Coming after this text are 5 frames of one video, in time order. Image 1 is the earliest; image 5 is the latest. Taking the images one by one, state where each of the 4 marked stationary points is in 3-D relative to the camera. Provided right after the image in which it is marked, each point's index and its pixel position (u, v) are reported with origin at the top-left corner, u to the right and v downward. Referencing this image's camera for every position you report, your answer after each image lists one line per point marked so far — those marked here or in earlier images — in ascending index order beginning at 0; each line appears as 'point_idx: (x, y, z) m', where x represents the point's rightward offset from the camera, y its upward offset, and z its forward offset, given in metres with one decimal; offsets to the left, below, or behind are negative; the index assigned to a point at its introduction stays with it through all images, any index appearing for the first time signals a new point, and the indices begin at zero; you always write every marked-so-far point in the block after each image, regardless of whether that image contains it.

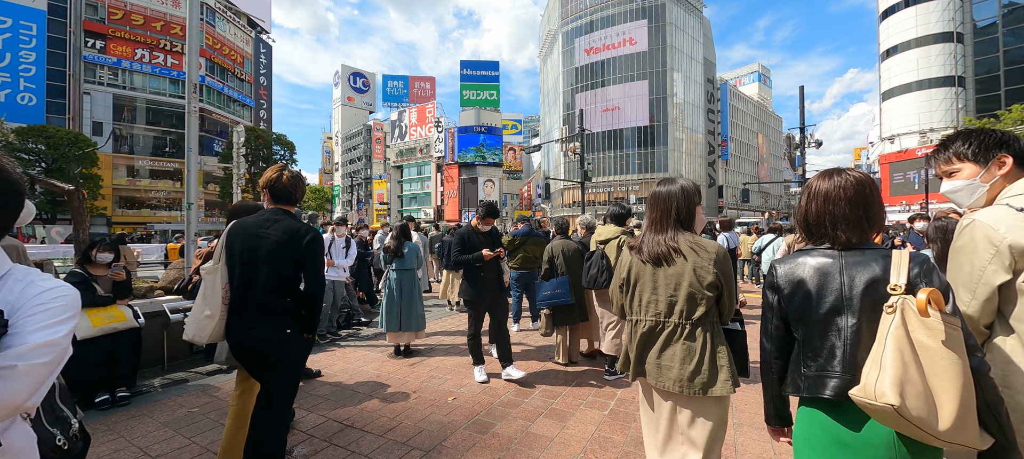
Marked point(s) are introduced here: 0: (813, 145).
0: (+13.4, +3.7, +18.1) m
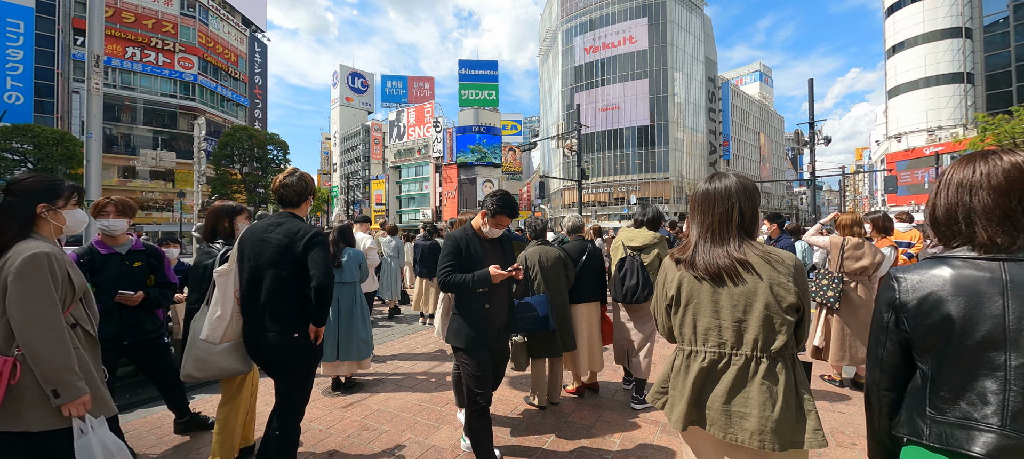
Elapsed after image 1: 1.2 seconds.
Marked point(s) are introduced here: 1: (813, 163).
0: (+13.1, +3.6, +17.2) m
1: (+11.9, +2.6, +16.1) m
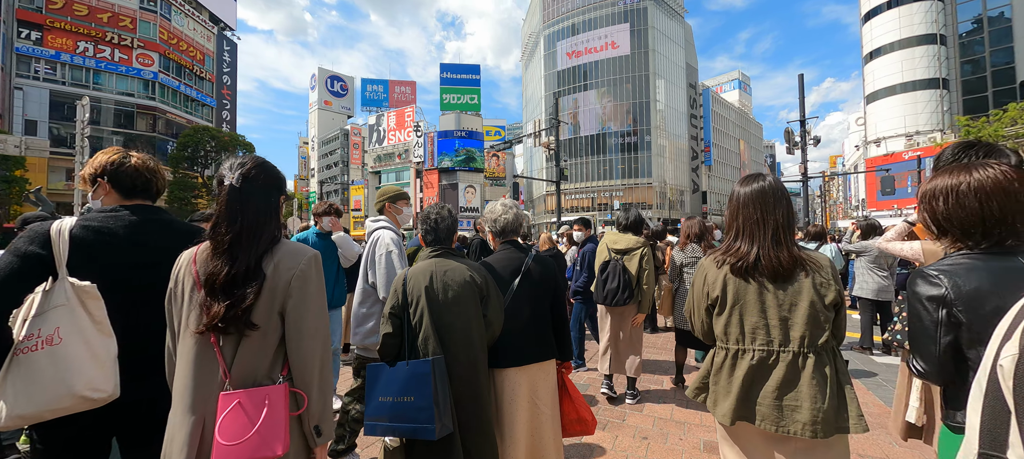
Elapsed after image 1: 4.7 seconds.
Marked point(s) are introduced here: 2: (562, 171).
0: (+11.9, +3.4, +16.0) m
1: (+10.8, +2.4, +15.0) m
2: (+2.5, +2.8, +19.9) m
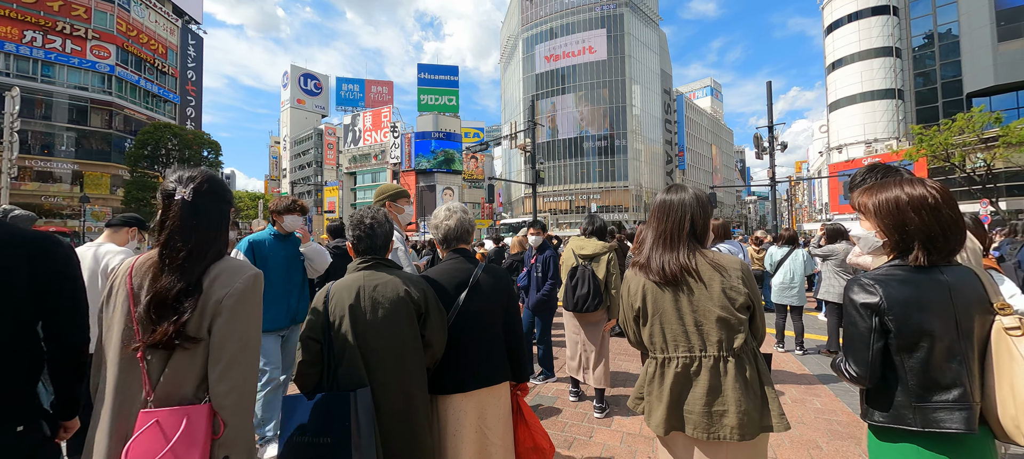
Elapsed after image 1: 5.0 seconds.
0: (+10.9, +3.3, +16.4) m
1: (+9.8, +2.3, +15.3) m
2: (+1.3, +2.7, +19.8) m
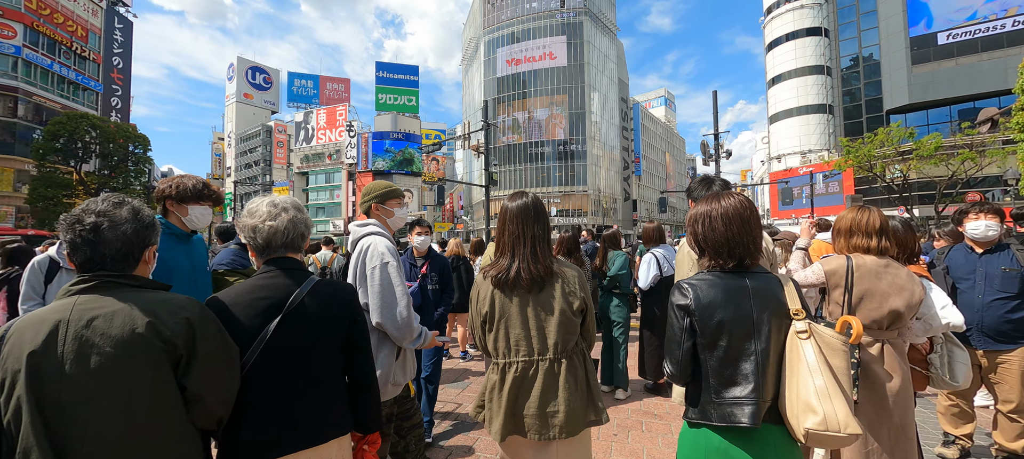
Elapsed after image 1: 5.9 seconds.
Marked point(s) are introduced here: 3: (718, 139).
0: (+8.9, +3.1, +16.9) m
1: (+7.9, +2.1, +15.7) m
2: (-1.0, +2.6, +19.3) m
3: (+8.0, +3.6, +15.9) m
